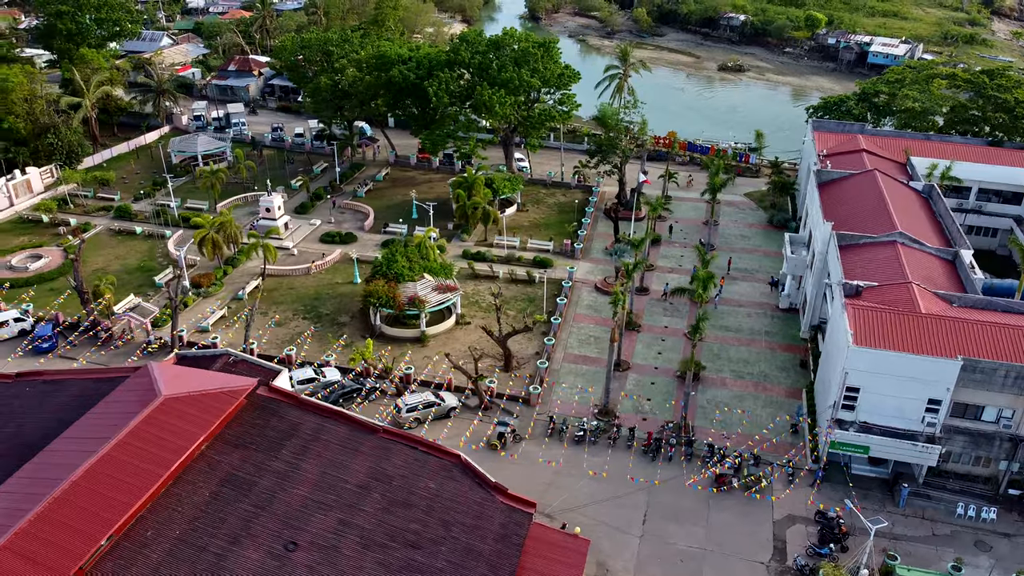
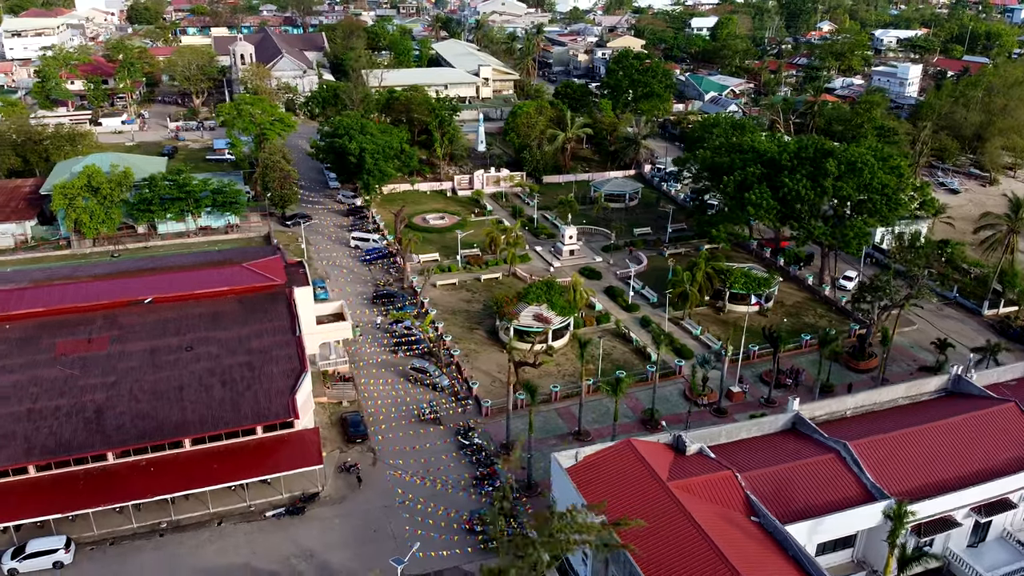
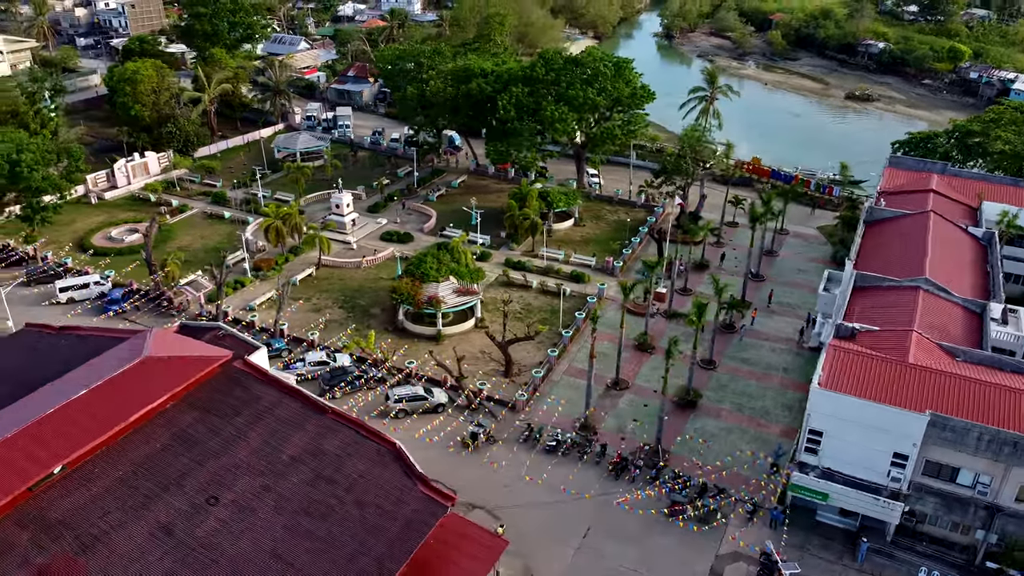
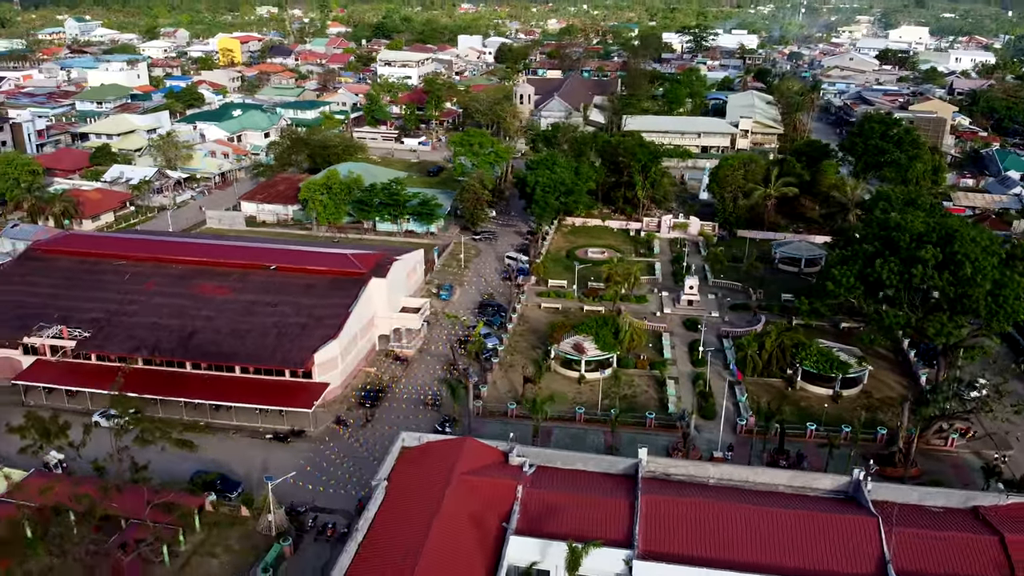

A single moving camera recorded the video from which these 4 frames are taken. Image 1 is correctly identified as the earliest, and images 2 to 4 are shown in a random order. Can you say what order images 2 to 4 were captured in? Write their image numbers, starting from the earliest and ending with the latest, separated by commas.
3, 2, 4
